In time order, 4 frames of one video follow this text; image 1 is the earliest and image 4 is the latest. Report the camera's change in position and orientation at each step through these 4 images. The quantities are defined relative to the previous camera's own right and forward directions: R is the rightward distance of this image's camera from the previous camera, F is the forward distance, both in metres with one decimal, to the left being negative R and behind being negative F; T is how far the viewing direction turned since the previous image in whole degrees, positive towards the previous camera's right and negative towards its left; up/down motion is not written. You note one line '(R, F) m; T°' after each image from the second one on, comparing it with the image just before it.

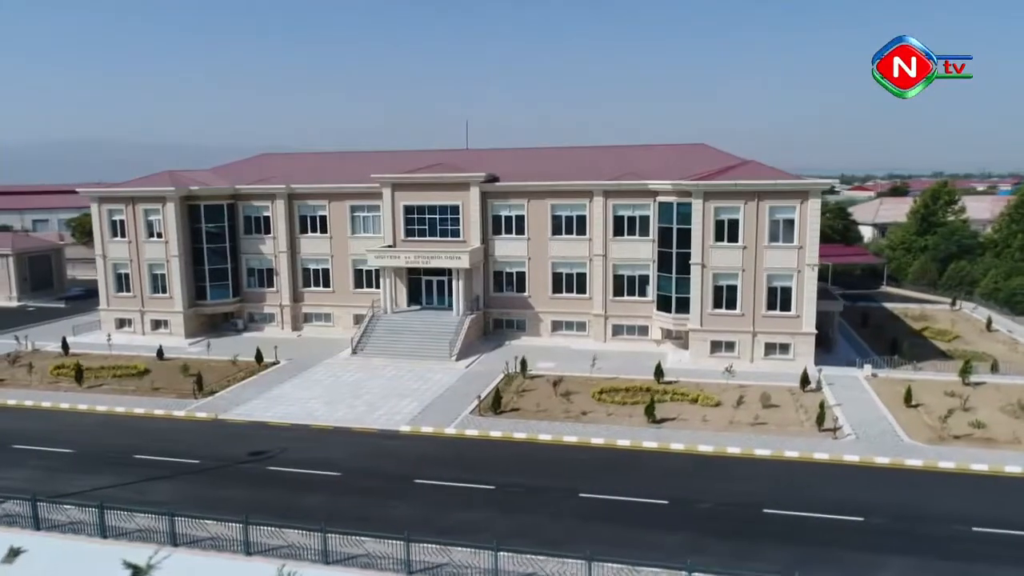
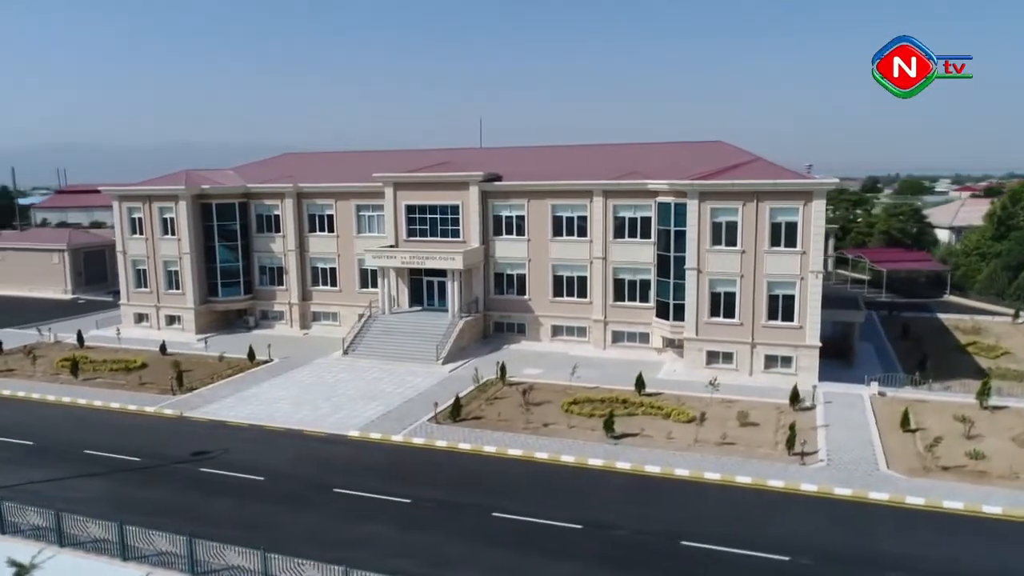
(+3.8, +1.2) m; -7°
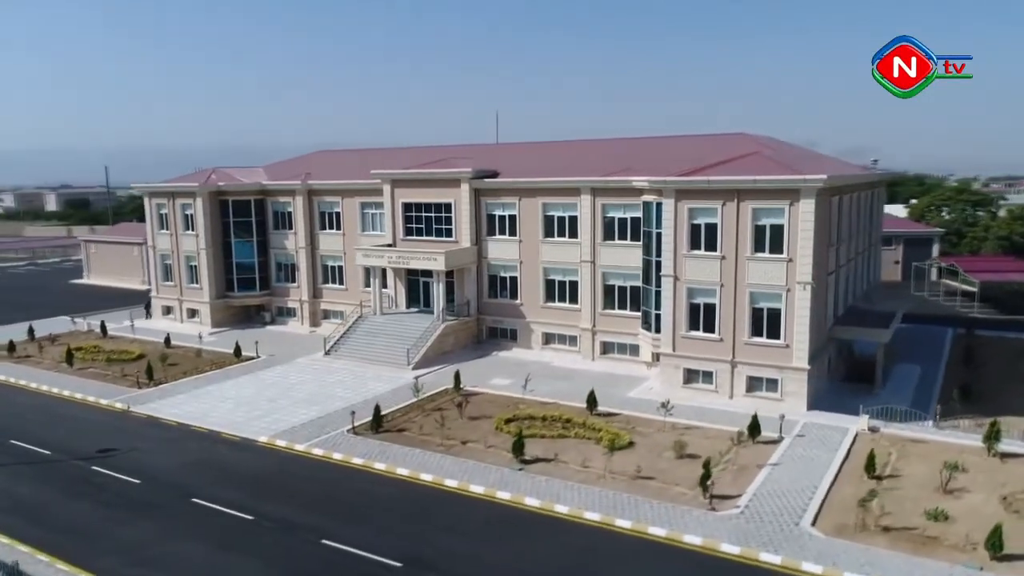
(+5.9, +2.4) m; -10°
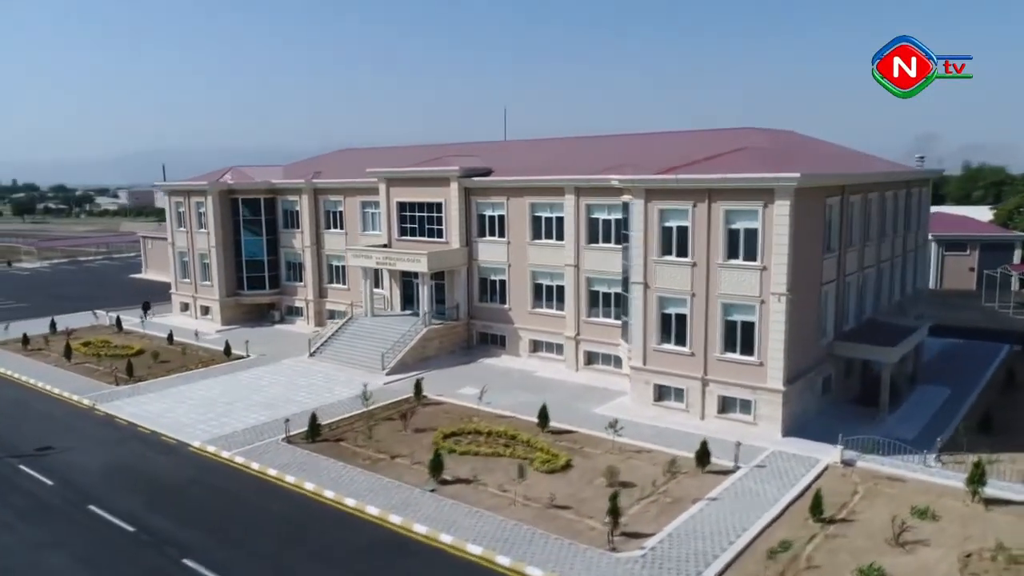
(+4.1, +1.7) m; -7°
